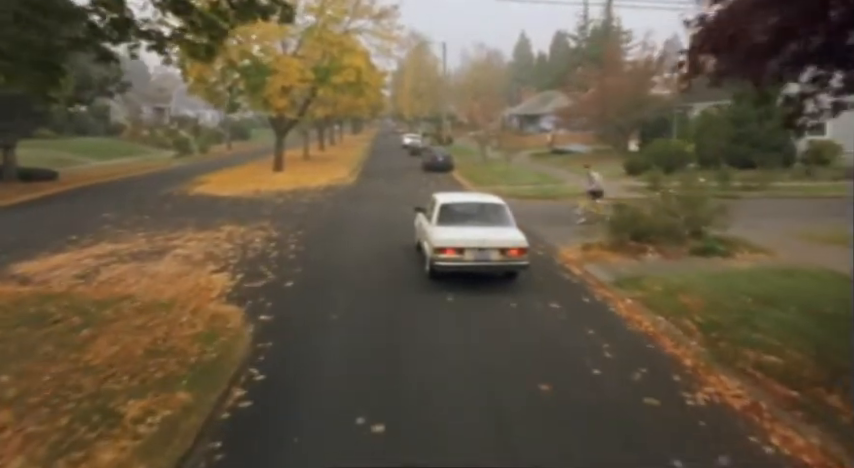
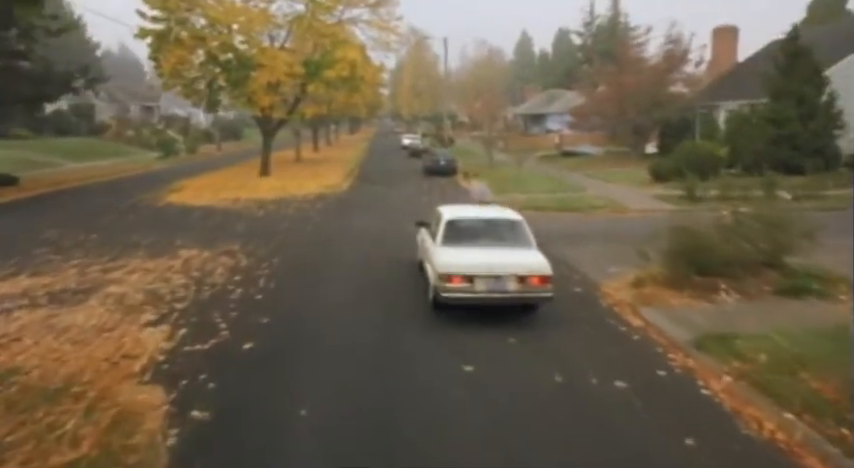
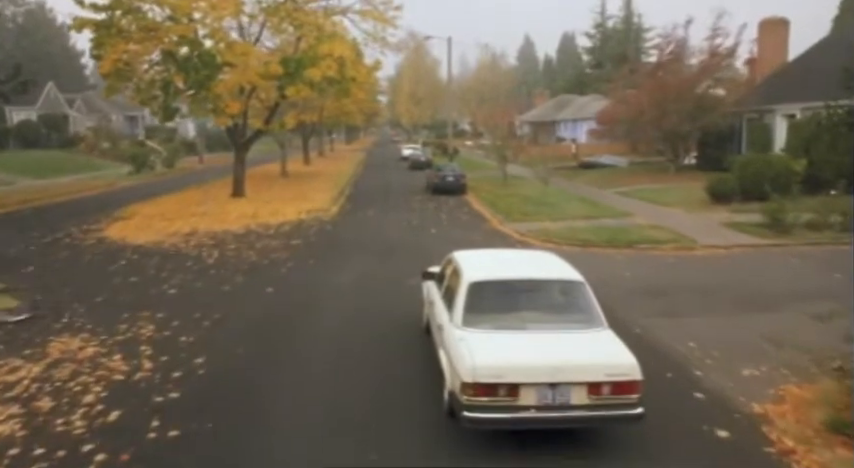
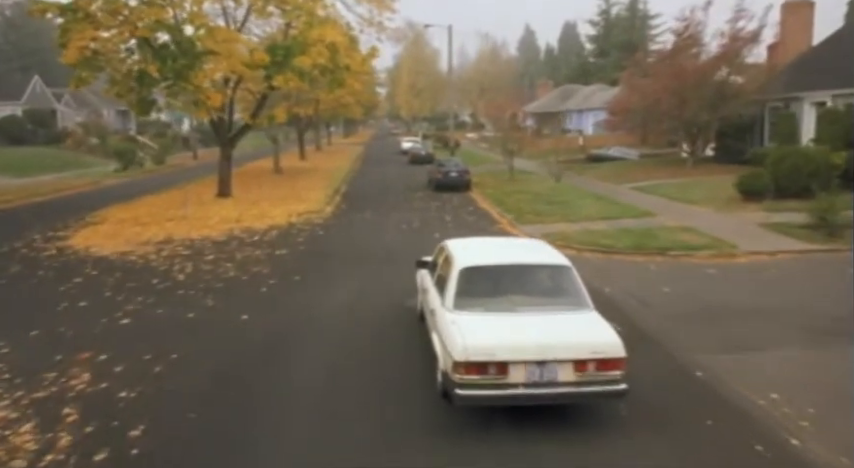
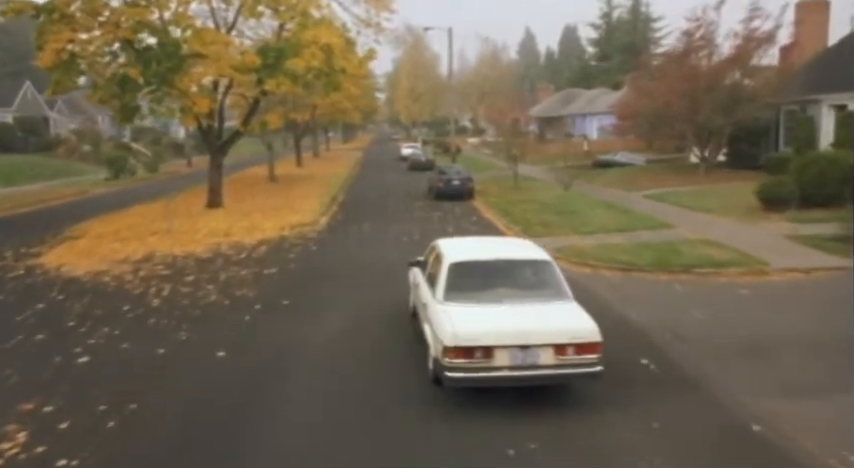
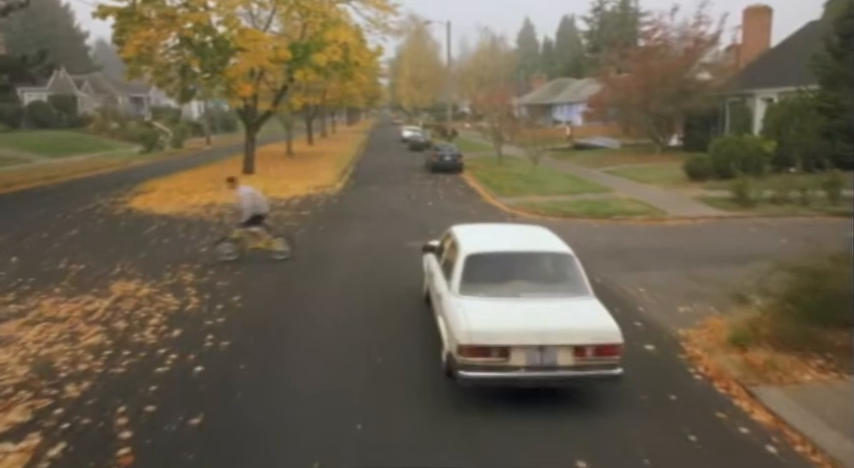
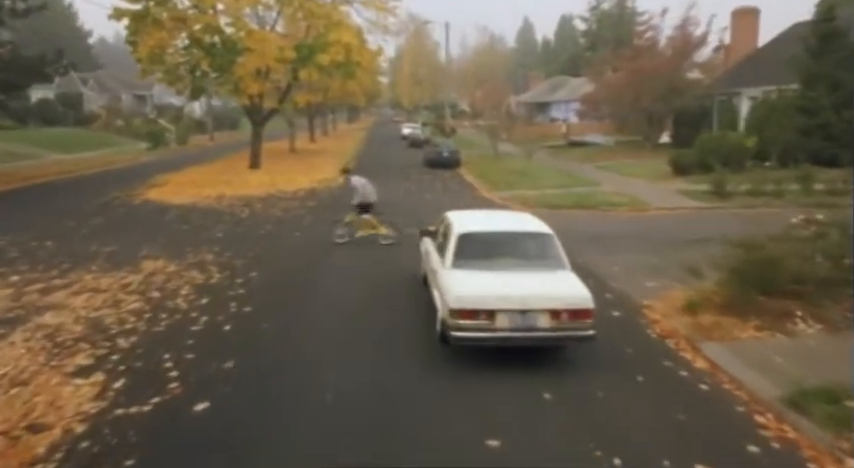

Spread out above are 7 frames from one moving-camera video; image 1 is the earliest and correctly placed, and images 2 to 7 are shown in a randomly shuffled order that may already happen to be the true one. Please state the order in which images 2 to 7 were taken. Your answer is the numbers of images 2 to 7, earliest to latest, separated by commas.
2, 7, 6, 3, 4, 5
